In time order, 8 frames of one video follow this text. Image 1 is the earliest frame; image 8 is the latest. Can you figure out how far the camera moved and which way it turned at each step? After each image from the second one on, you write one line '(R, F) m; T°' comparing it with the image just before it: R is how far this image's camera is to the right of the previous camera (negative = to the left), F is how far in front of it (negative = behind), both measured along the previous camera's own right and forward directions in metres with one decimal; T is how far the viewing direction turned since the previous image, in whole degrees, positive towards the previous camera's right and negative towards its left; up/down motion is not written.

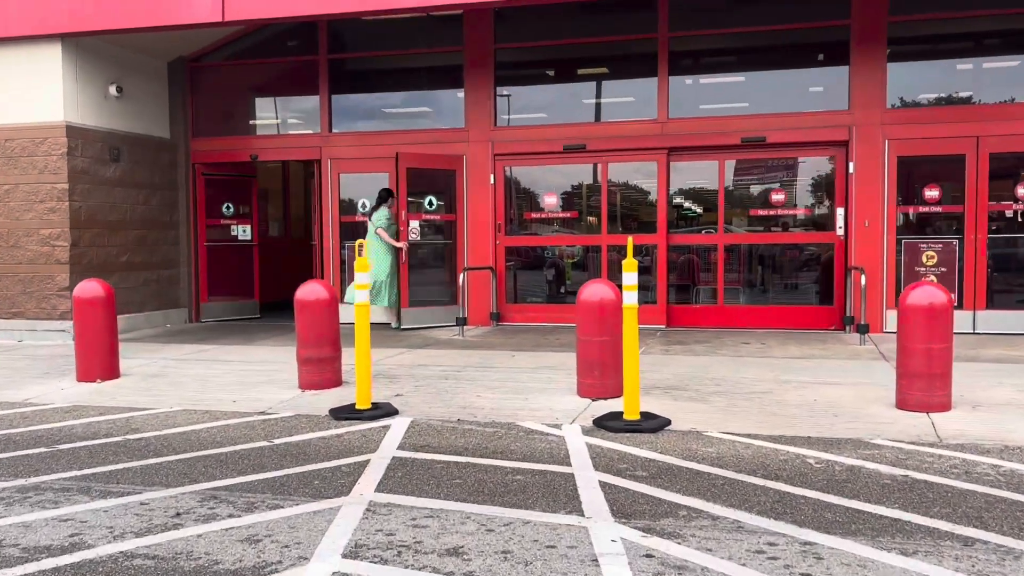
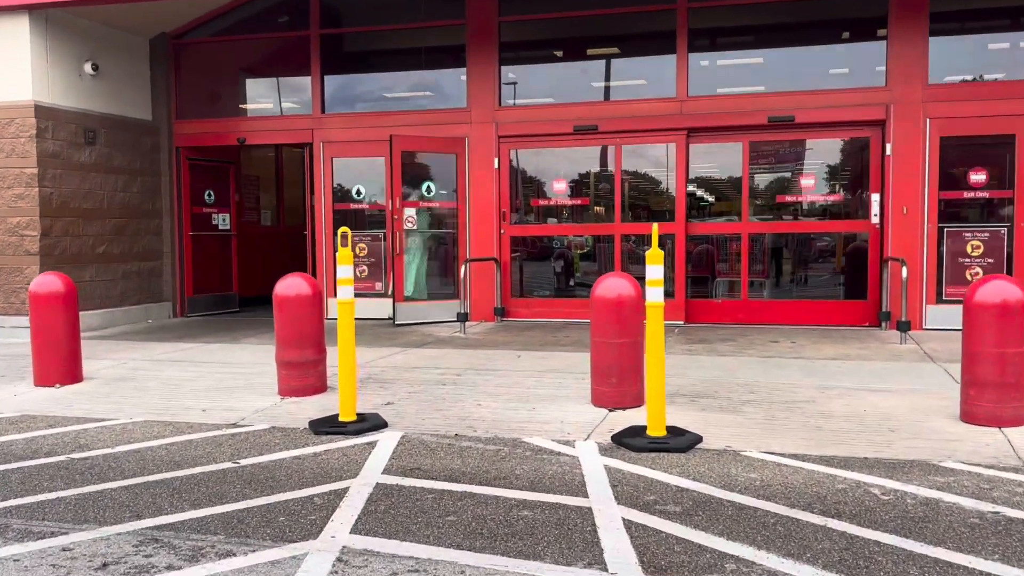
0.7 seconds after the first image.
(0.0, +0.8) m; 0°
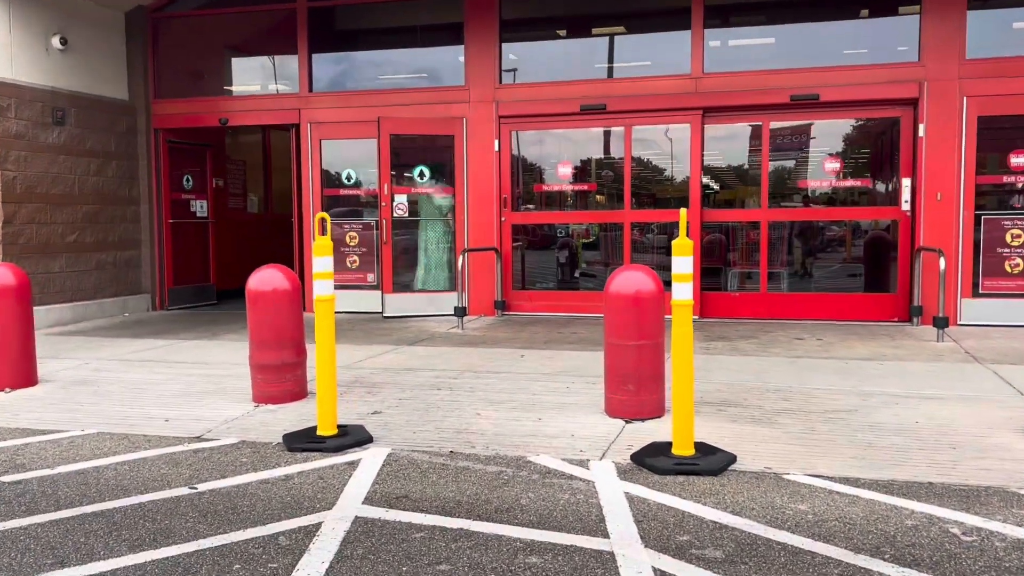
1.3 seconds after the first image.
(0.0, +0.7) m; 0°
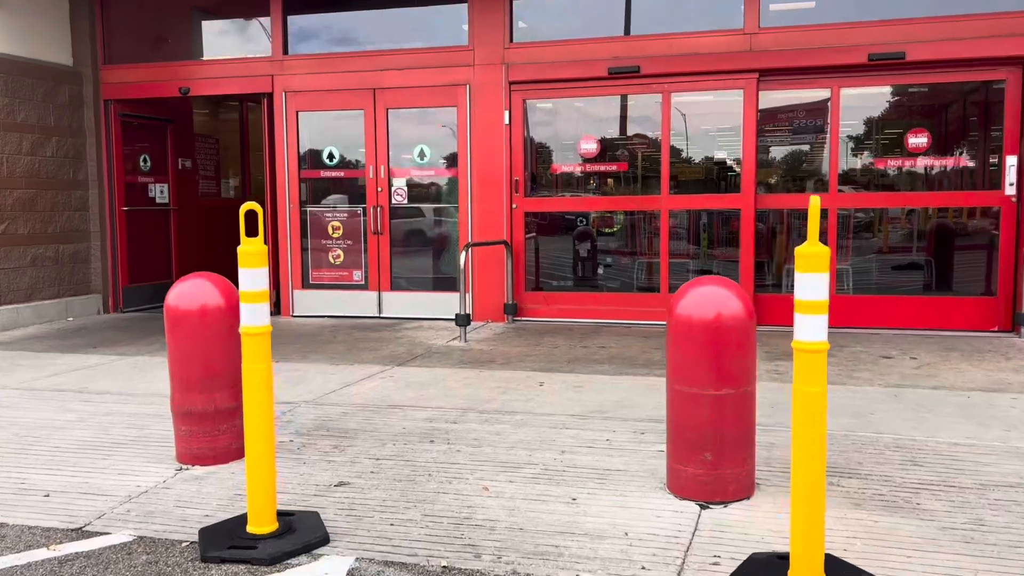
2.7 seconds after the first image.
(-0.1, +1.6) m; 0°
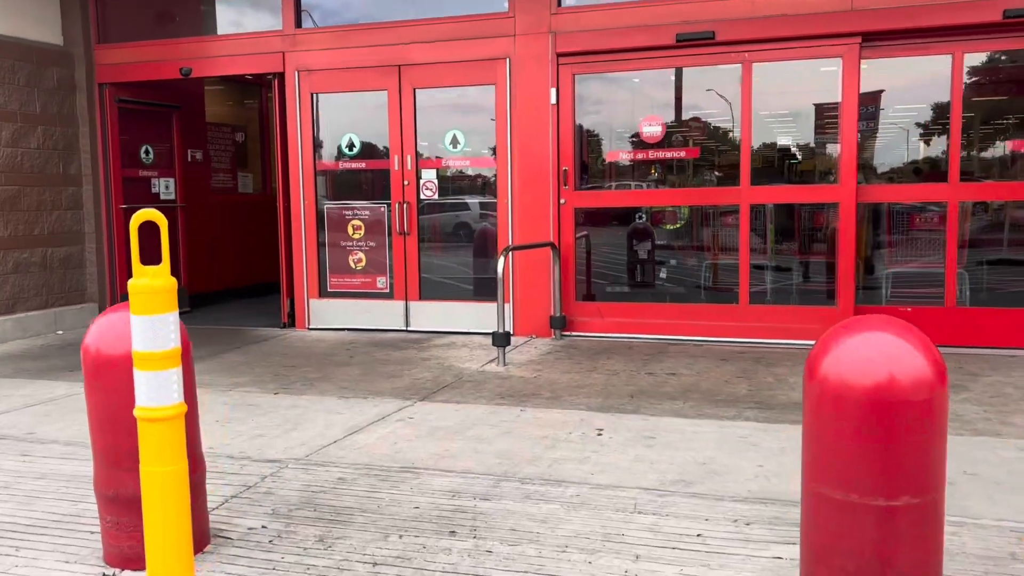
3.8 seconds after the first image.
(0.0, +1.2) m; -3°
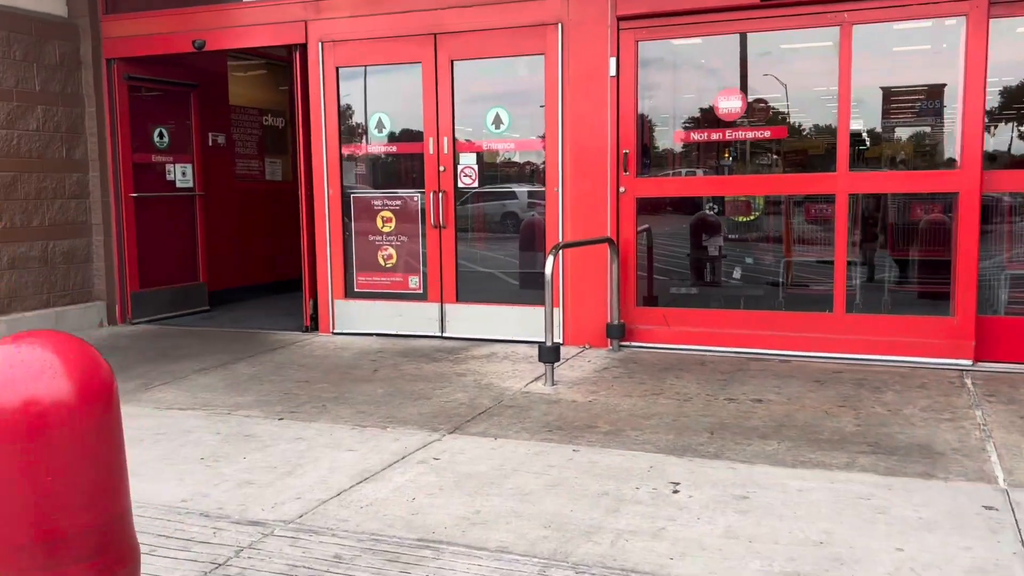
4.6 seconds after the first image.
(0.0, +0.9) m; -3°
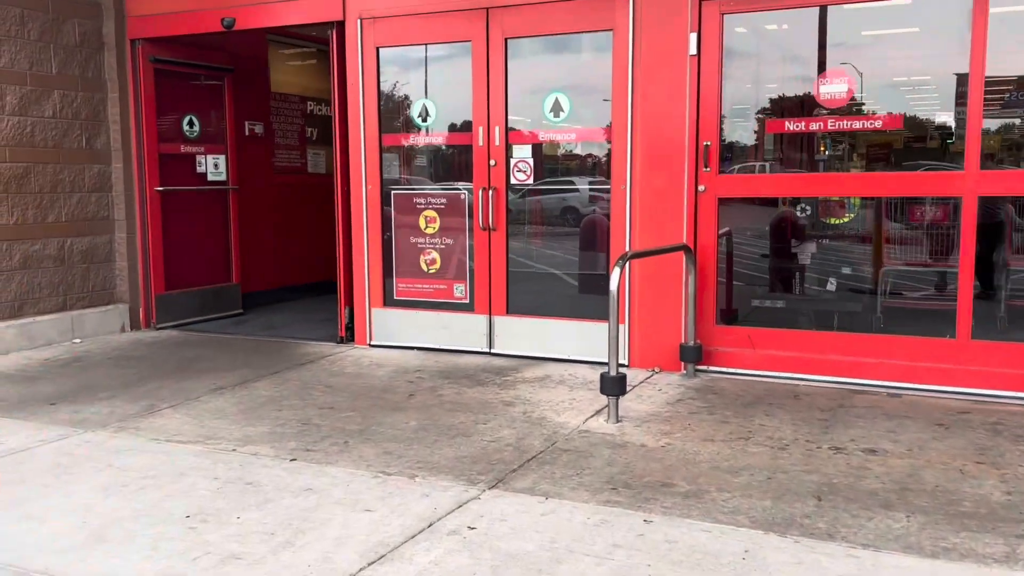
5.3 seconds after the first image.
(0.0, +0.8) m; -4°
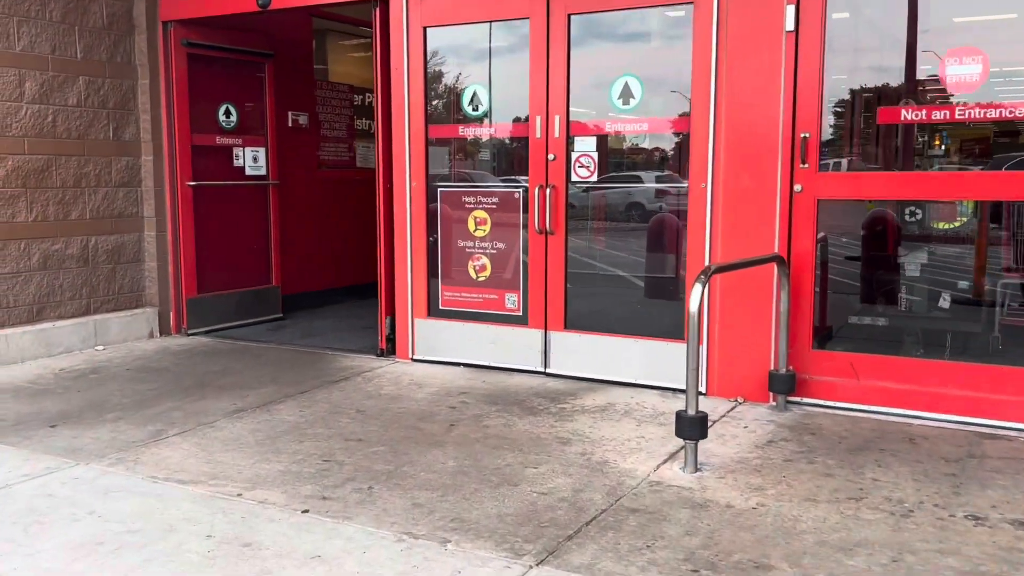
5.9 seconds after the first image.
(0.0, +0.7) m; -4°
